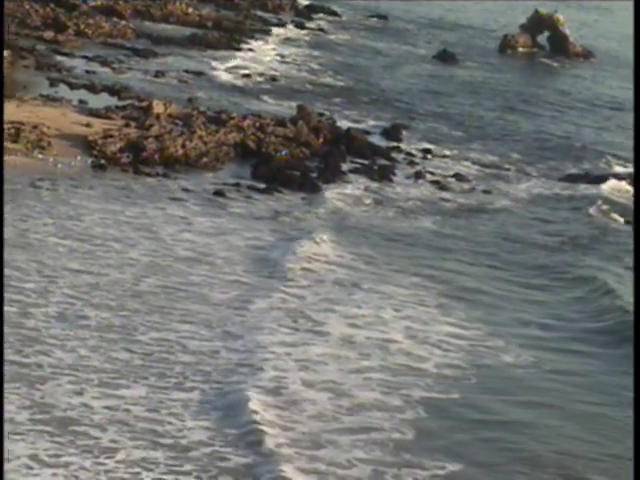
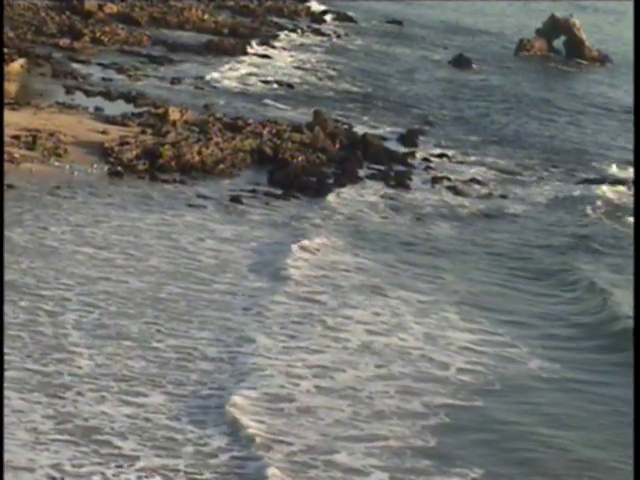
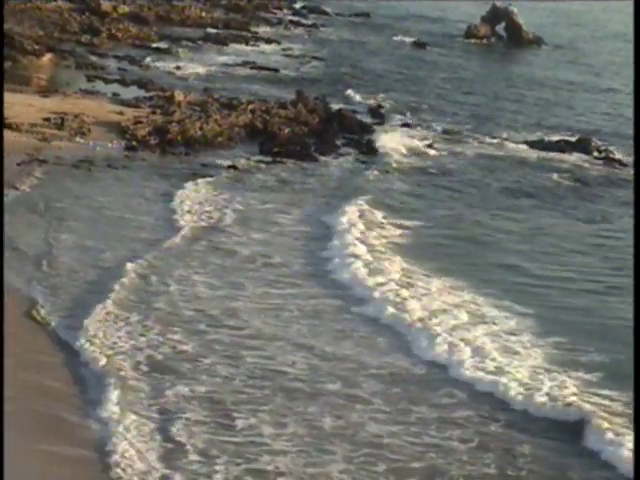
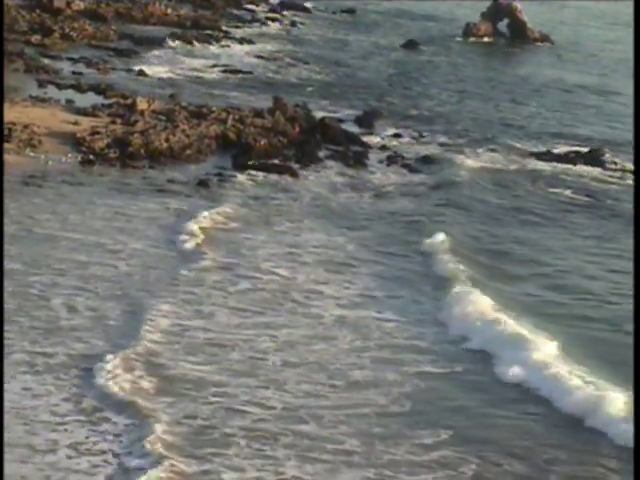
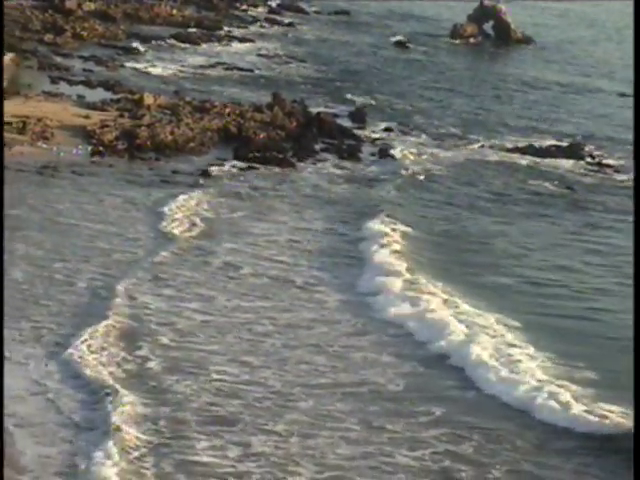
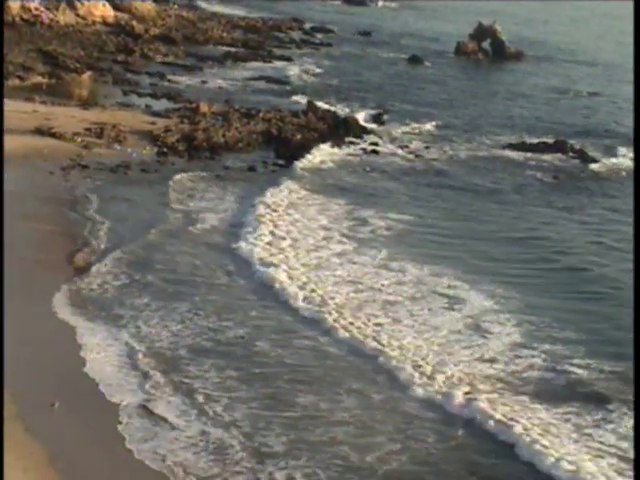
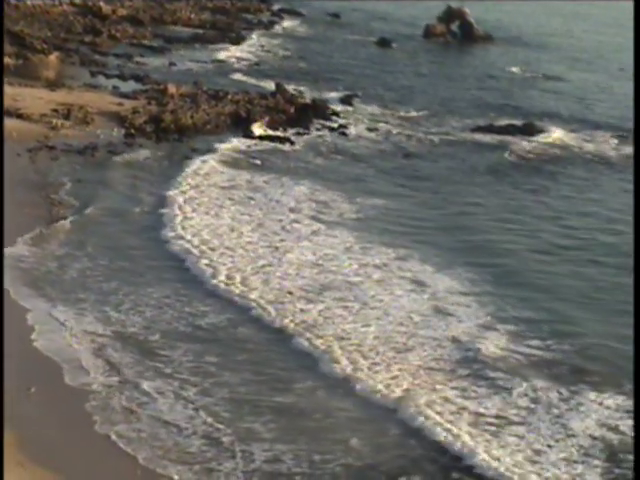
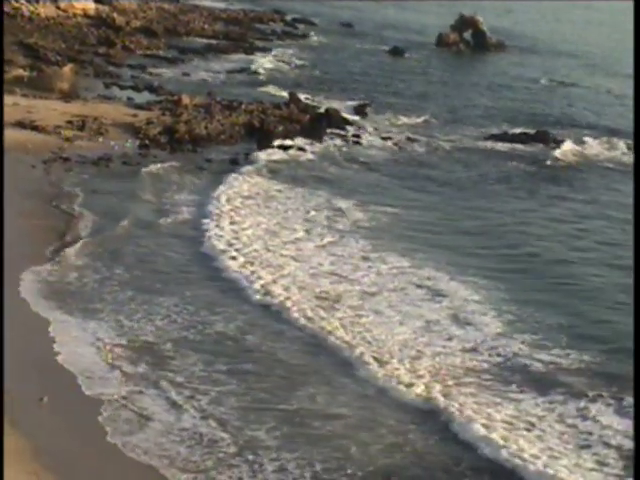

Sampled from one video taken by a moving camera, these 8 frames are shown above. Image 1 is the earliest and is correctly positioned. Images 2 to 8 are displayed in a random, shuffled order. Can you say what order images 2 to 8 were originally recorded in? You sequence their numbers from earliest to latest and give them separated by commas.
2, 4, 5, 3, 6, 8, 7
